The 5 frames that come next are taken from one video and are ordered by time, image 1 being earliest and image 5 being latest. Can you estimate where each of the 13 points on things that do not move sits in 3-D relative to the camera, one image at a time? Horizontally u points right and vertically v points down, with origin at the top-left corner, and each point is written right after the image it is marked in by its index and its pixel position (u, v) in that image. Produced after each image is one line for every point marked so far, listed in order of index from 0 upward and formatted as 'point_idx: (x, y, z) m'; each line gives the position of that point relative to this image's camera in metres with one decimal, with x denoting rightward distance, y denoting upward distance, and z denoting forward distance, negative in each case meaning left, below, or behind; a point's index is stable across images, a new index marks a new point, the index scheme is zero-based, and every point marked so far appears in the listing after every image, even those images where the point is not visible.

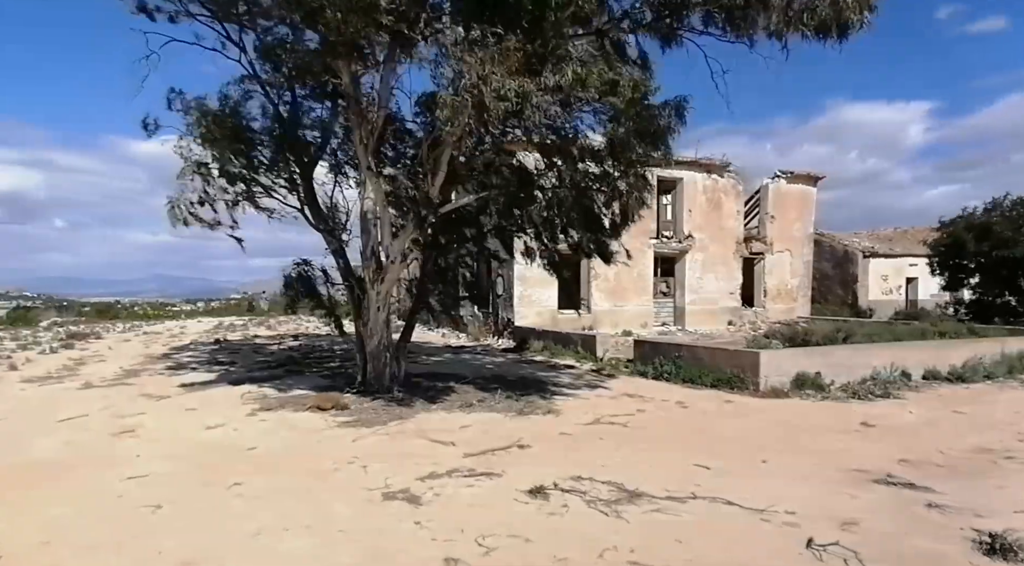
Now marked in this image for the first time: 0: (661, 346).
0: (+3.0, -1.3, +12.1) m
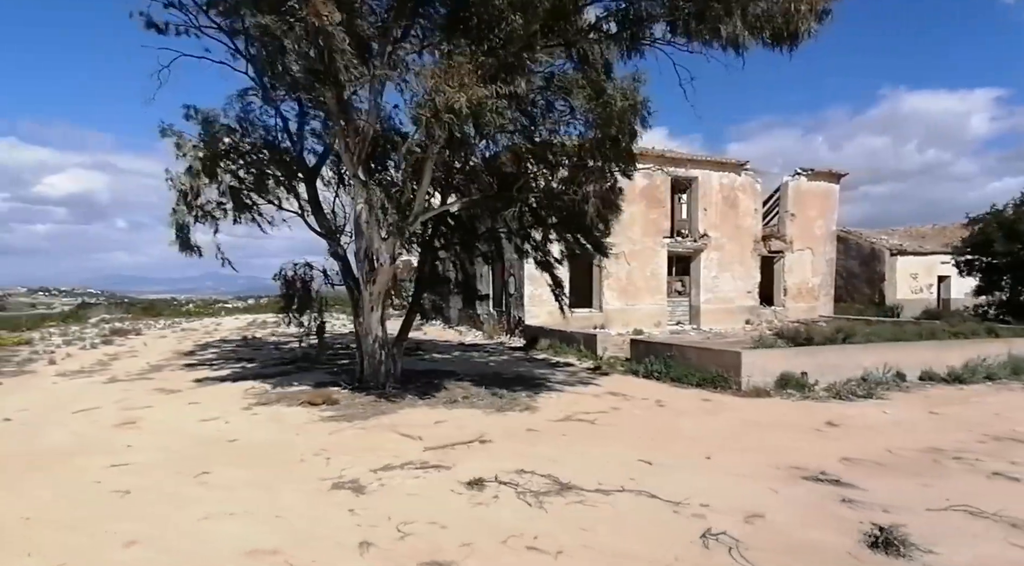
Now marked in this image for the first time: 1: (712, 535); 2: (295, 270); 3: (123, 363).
0: (+2.8, -1.3, +12.2) m
1: (+1.4, -1.7, +4.2) m
2: (-4.5, +0.3, +12.5) m
3: (-11.2, -2.3, +17.6) m
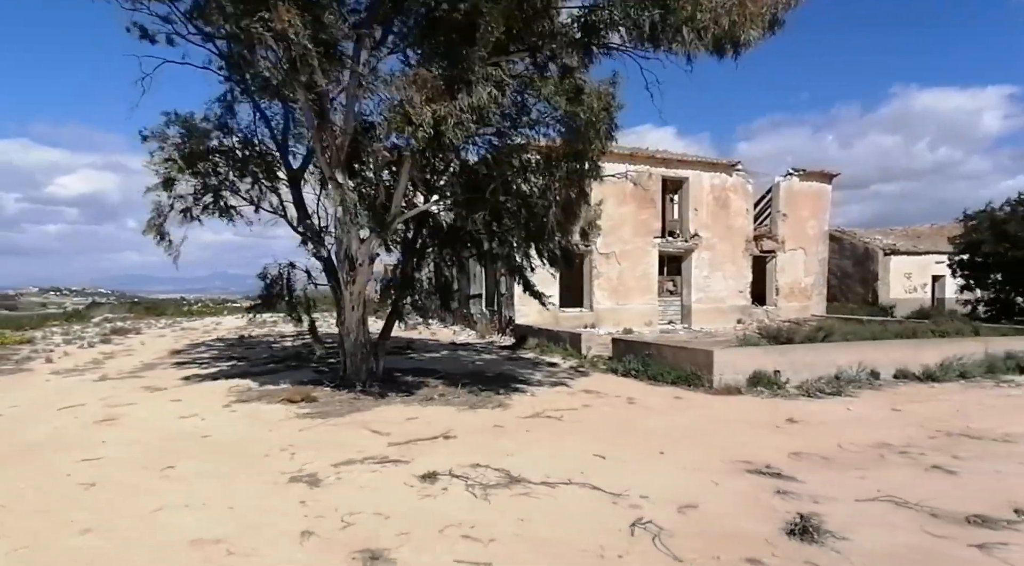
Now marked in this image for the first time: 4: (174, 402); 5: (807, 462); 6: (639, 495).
0: (+2.5, -1.2, +12.4) m
1: (+0.9, -1.7, +4.3) m
2: (-4.9, +0.3, +12.7) m
3: (-11.6, -2.3, +17.9) m
4: (-5.7, -2.0, +10.3) m
5: (+2.9, -1.8, +6.0) m
6: (+1.0, -1.7, +5.0) m
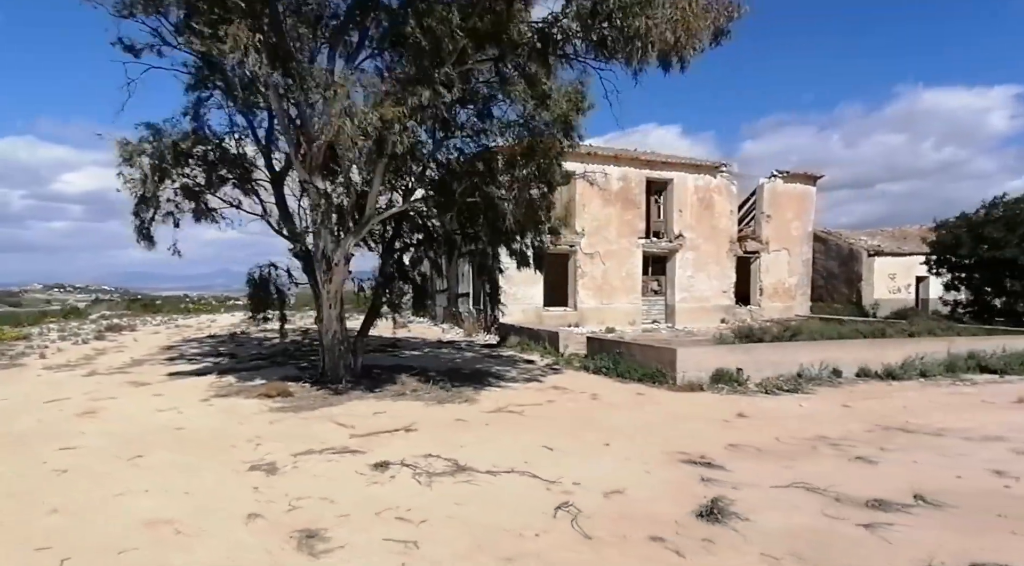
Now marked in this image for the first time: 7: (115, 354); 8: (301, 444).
0: (+2.0, -1.2, +12.7) m
1: (+0.4, -1.7, +4.7) m
2: (-5.4, +0.3, +13.1) m
3: (-12.1, -2.2, +18.3) m
4: (-6.2, -2.0, +10.7) m
5: (+2.4, -1.8, +6.3) m
6: (+0.5, -1.7, +5.3) m
7: (-12.4, -2.2, +19.1) m
8: (-2.4, -1.8, +6.9) m
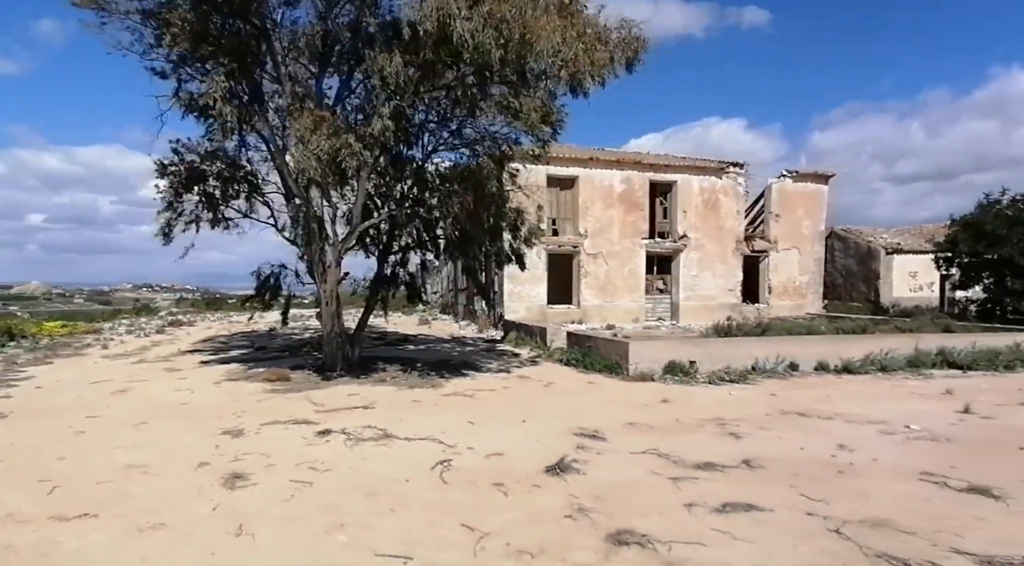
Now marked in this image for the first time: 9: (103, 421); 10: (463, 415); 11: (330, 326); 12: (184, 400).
0: (+1.5, -1.2, +13.7) m
1: (-0.6, -1.7, +5.8) m
2: (-5.8, +0.3, +14.6) m
3: (-12.1, -2.2, +20.3) m
4: (-6.8, -2.0, +12.3) m
5: (+1.5, -1.8, +7.3) m
6: (-0.5, -1.7, +6.4) m
7: (-12.3, -2.2, +21.2) m
8: (-3.2, -1.8, +8.2) m
9: (-5.5, -1.9, +8.2) m
10: (-0.7, -1.8, +8.3) m
11: (-3.9, -0.9, +12.9) m
12: (-5.4, -1.9, +10.0) m
